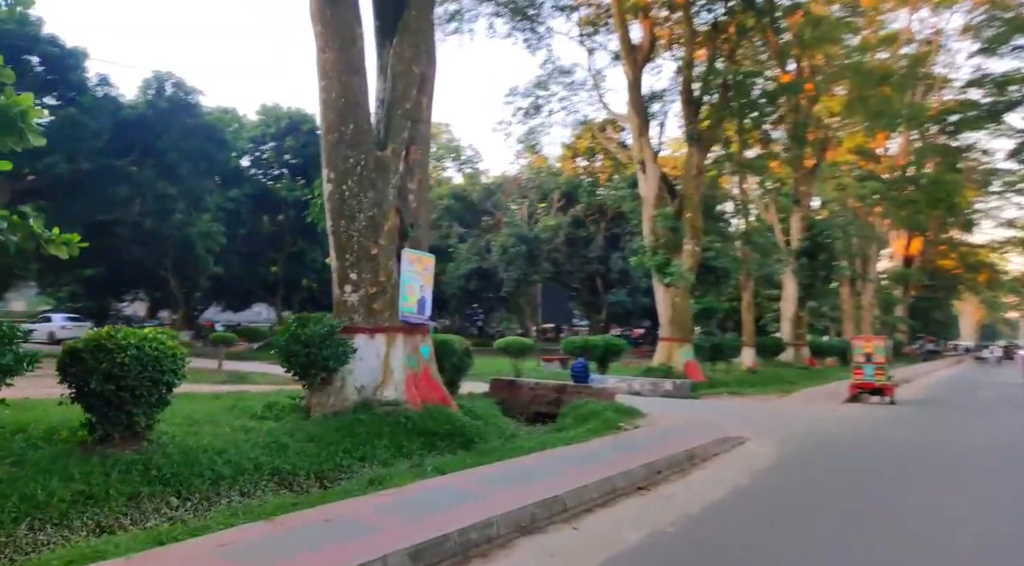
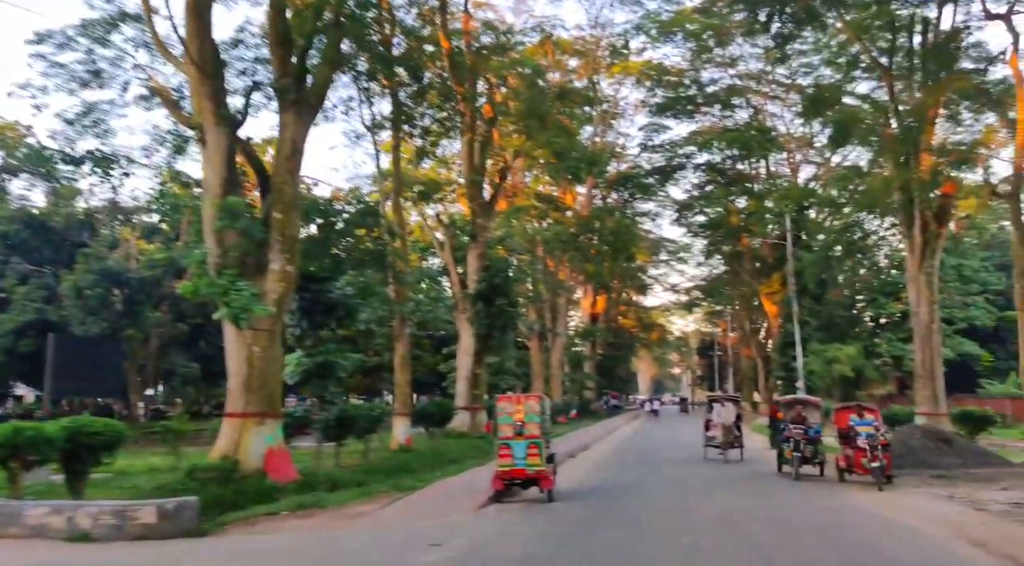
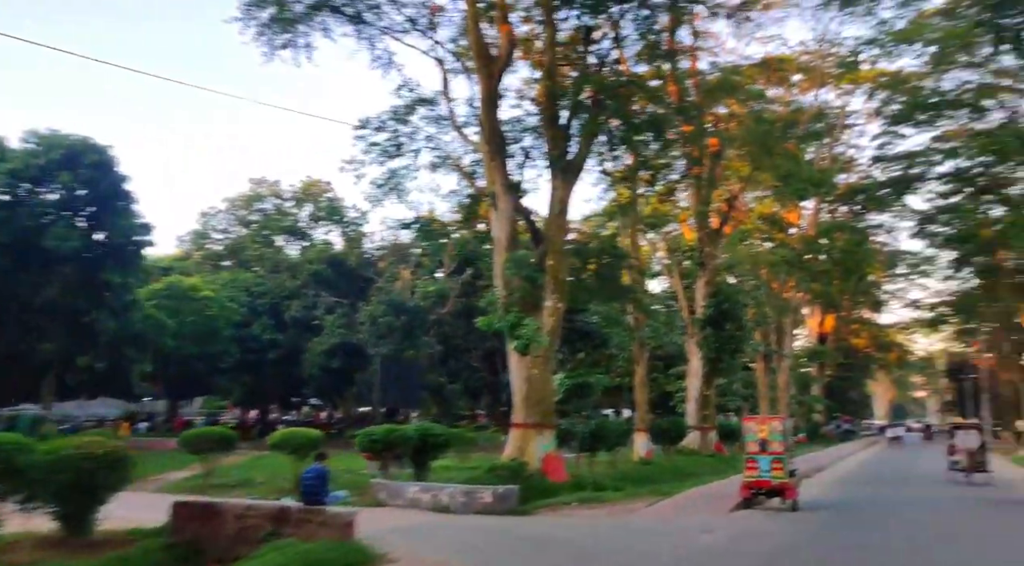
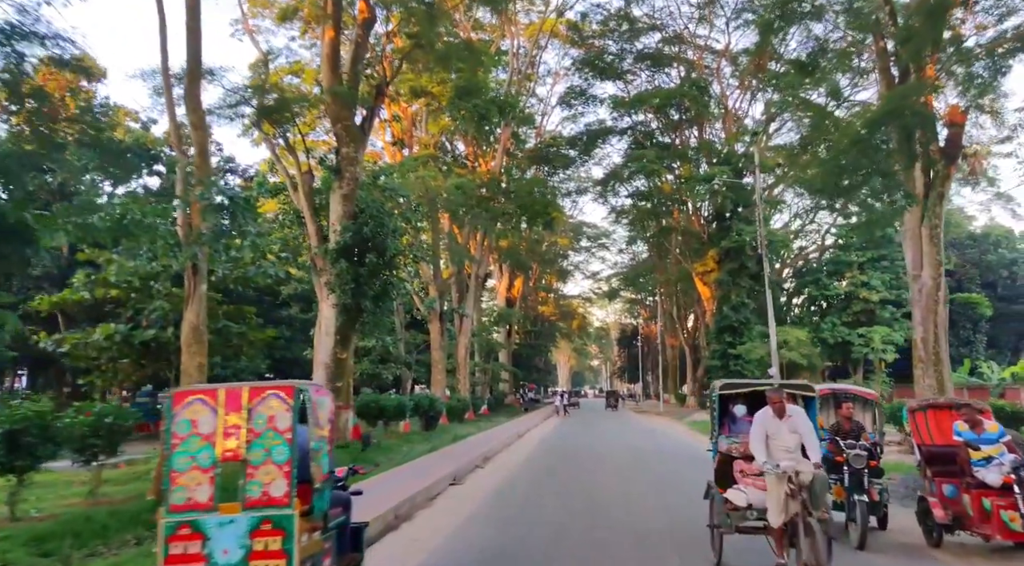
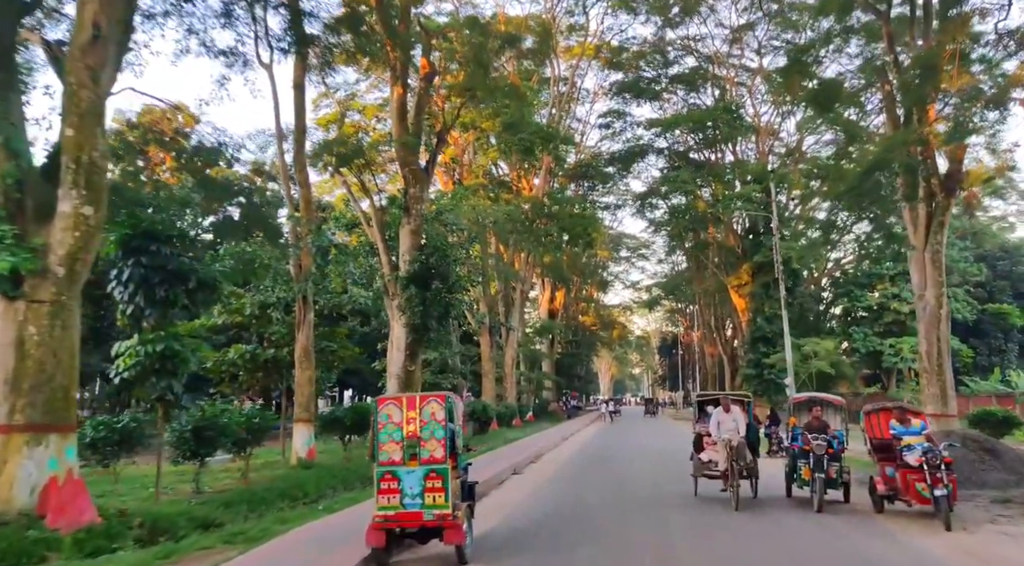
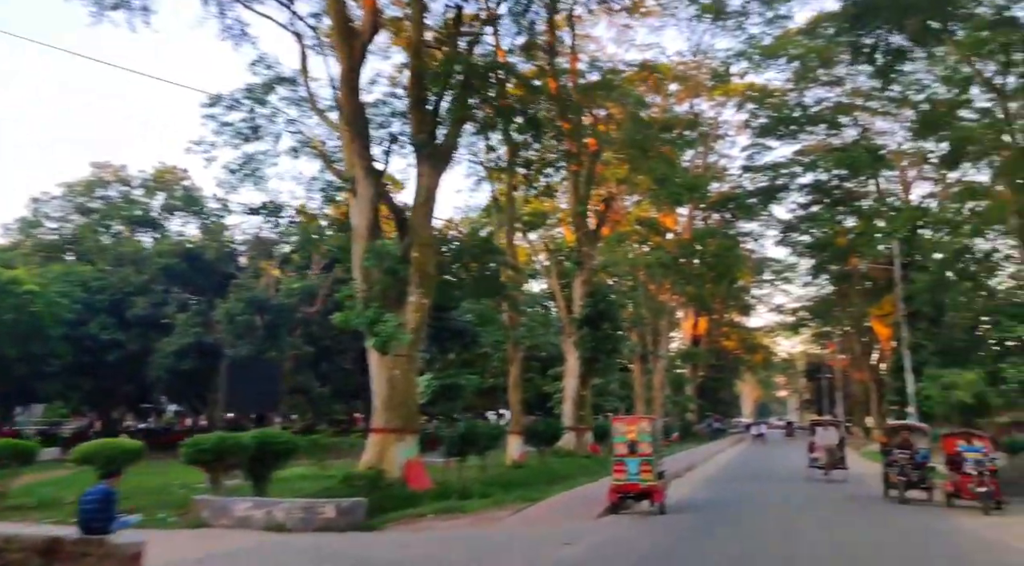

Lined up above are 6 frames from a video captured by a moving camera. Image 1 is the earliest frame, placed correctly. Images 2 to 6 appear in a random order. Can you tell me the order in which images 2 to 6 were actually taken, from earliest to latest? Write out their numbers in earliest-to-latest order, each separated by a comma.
3, 6, 2, 5, 4
